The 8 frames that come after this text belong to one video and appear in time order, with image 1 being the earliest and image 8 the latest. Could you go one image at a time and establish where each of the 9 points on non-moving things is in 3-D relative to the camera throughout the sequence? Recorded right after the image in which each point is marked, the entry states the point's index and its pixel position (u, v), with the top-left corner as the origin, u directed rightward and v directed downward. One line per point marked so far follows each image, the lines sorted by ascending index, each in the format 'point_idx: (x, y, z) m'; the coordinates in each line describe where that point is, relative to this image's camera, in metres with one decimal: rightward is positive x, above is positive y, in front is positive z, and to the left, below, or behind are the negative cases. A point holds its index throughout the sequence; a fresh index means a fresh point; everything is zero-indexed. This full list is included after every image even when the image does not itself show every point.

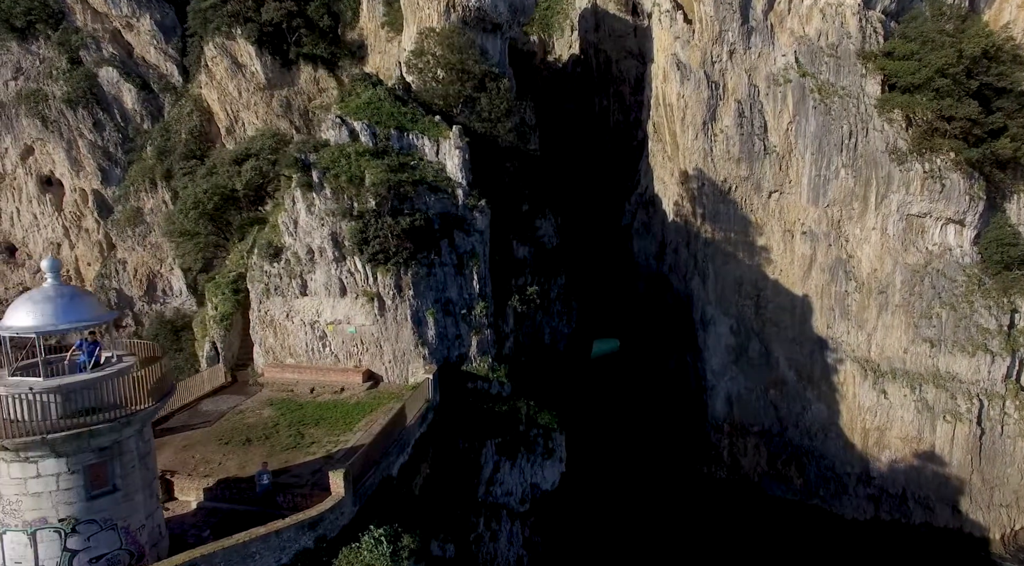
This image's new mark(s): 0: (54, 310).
0: (-3.7, -0.2, +6.2) m
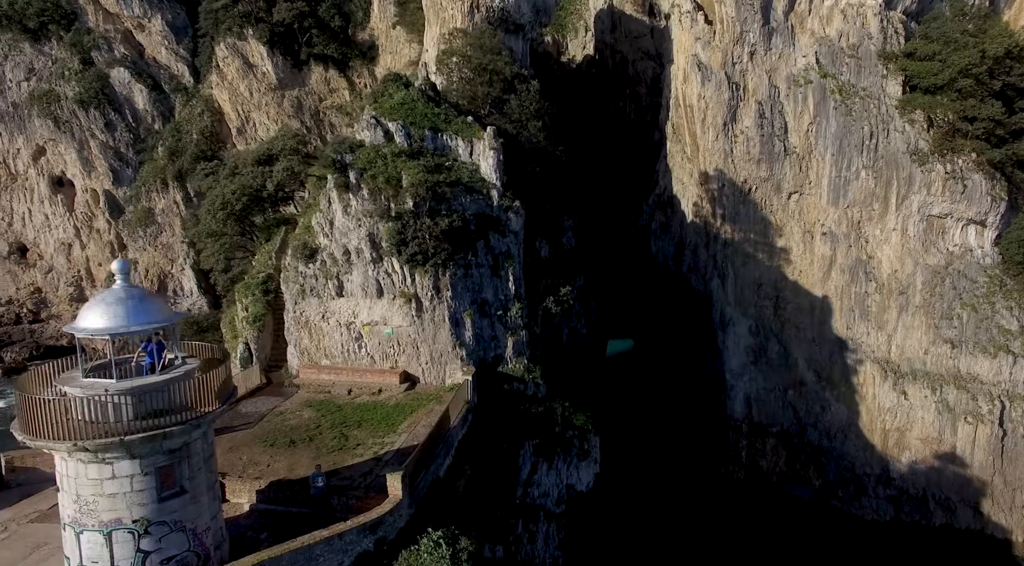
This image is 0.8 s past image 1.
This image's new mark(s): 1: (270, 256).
0: (-3.1, -0.2, +6.2) m
1: (-5.0, +0.6, +16.5) m
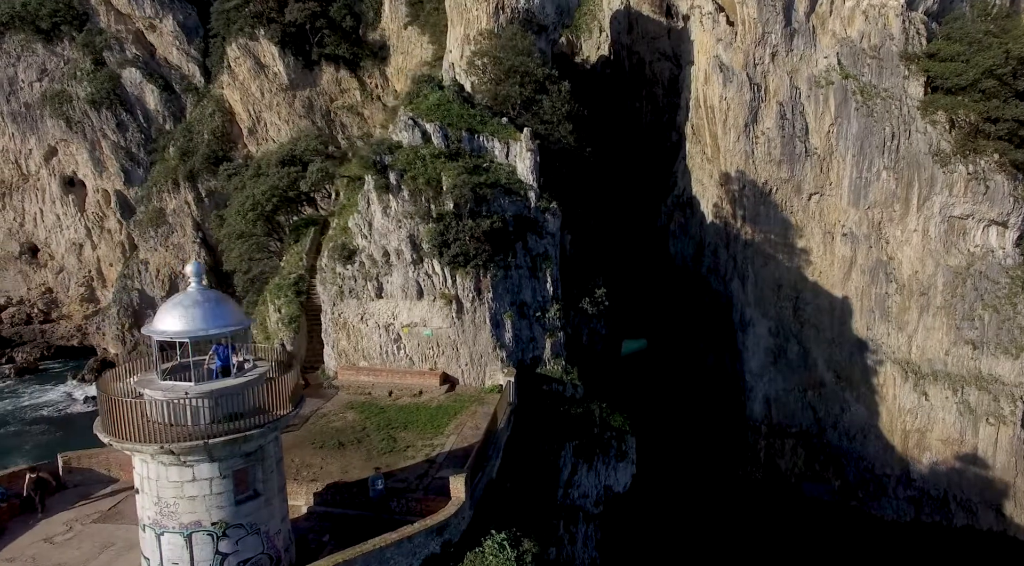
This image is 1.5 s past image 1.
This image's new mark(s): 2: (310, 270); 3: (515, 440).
0: (-2.5, -0.2, +6.2) m
1: (-4.4, +0.6, +16.5) m
2: (-4.2, +0.3, +16.1) m
3: (0.0, -2.8, +13.6) m
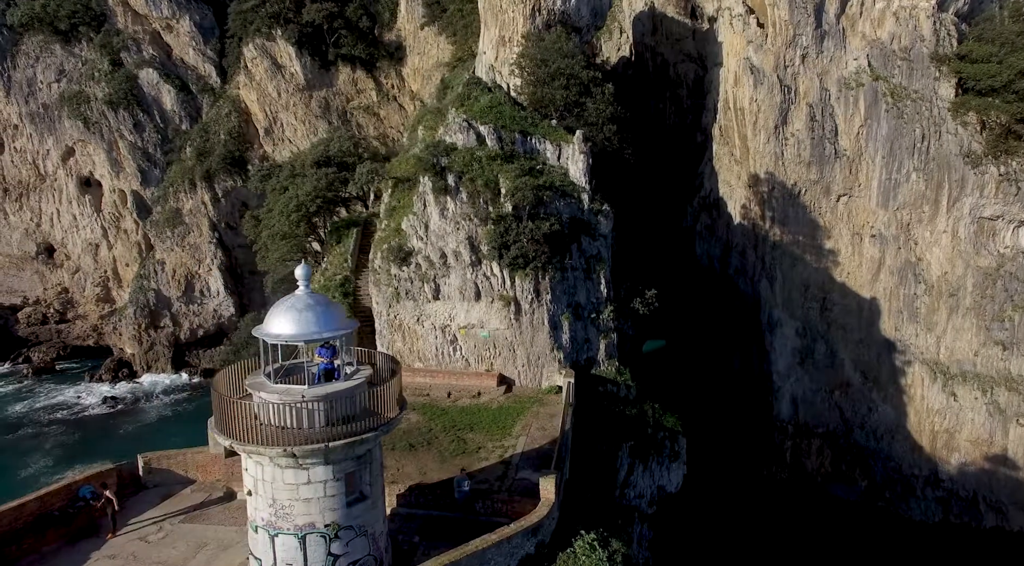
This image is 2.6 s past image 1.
0: (-1.6, -0.2, +6.3) m
1: (-3.5, +0.5, +16.6) m
2: (-3.3, +0.3, +16.2) m
3: (+0.9, -2.8, +13.6) m
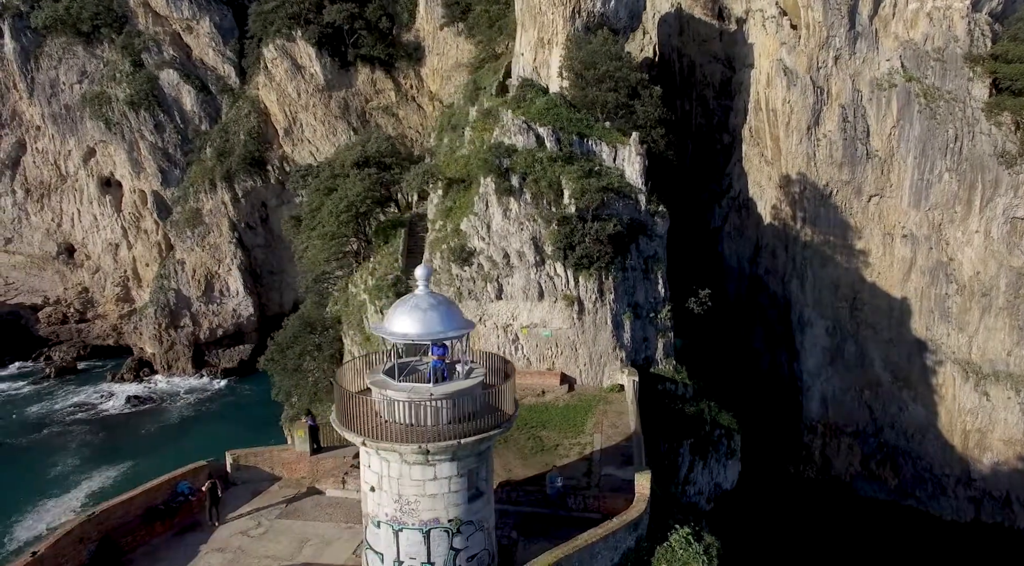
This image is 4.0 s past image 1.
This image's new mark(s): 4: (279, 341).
0: (-0.7, -0.2, +6.4) m
1: (-2.5, +0.5, +16.7) m
2: (-2.3, +0.3, +16.4) m
3: (+1.9, -2.8, +13.8) m
4: (-5.9, -1.5, +19.4) m
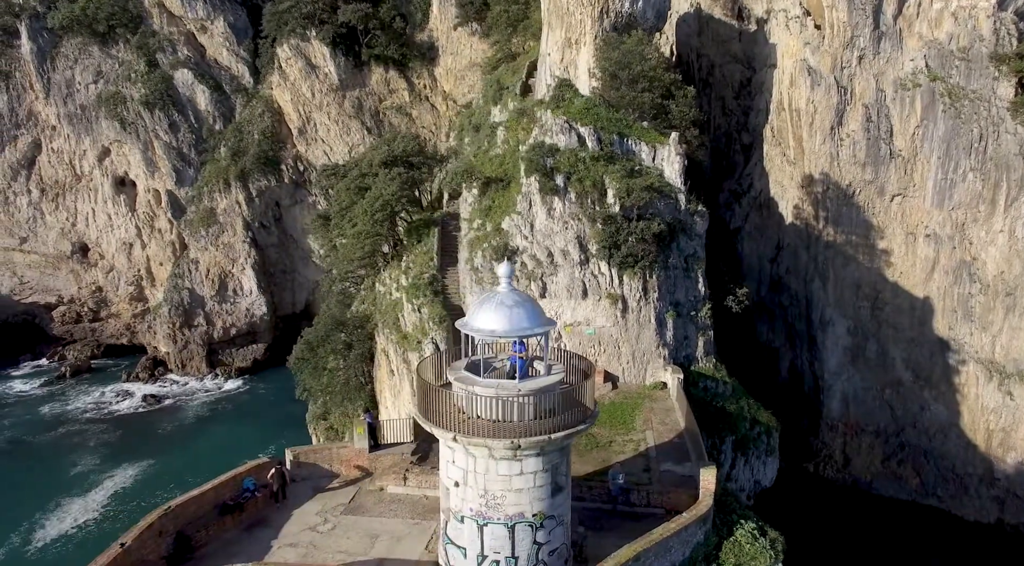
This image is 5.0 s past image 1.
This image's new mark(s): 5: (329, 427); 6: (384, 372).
0: (0.0, -0.2, +6.5) m
1: (-1.8, +0.6, +16.8) m
2: (-1.6, +0.3, +16.5) m
3: (+2.6, -2.8, +13.9) m
4: (-5.2, -1.5, +19.5) m
5: (-4.6, -3.6, +19.0) m
6: (-3.0, -2.1, +18.5) m
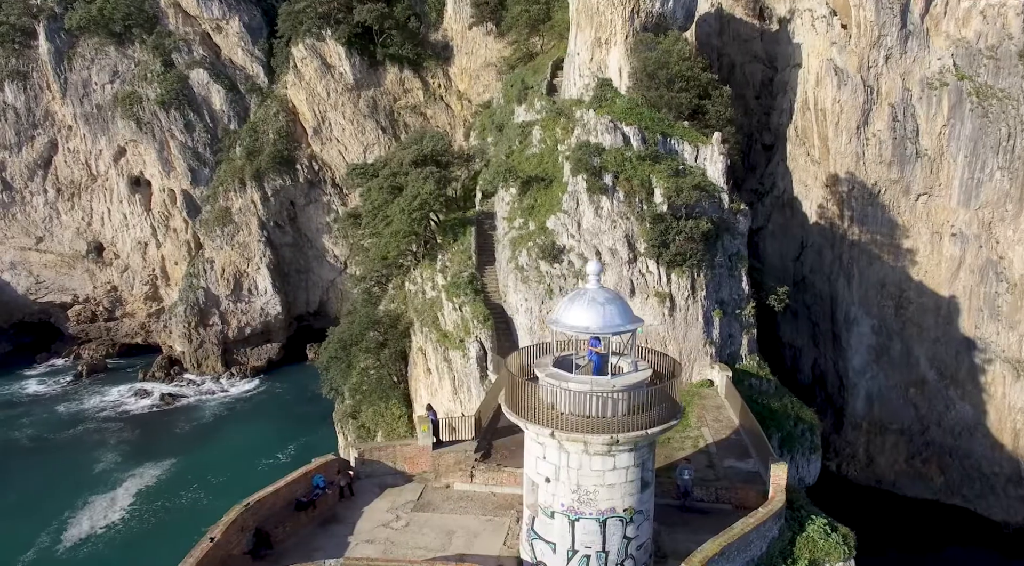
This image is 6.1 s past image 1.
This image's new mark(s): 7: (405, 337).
0: (+0.8, -0.2, +6.6) m
1: (-1.0, +0.6, +16.9) m
2: (-0.8, +0.3, +16.5) m
3: (+3.3, -2.8, +13.9) m
4: (-4.4, -1.4, +19.6) m
5: (-3.8, -3.6, +19.1) m
6: (-2.2, -2.1, +18.6) m
7: (-2.8, -1.4, +19.6) m
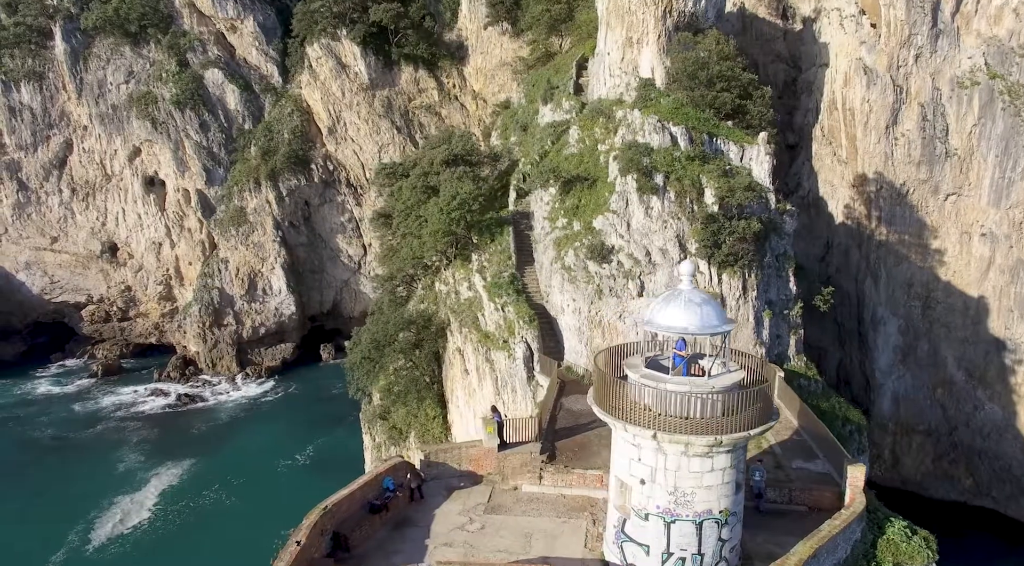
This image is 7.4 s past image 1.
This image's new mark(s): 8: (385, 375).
0: (+1.6, -0.2, +6.5) m
1: (-0.2, +0.6, +16.8) m
2: (0.0, +0.3, +16.4) m
3: (+4.2, -2.8, +13.8) m
4: (-3.6, -1.4, +19.5) m
5: (-3.0, -3.6, +19.0) m
6: (-1.4, -2.1, +18.5) m
7: (-2.0, -1.4, +19.6) m
8: (-3.3, -2.4, +19.6) m
